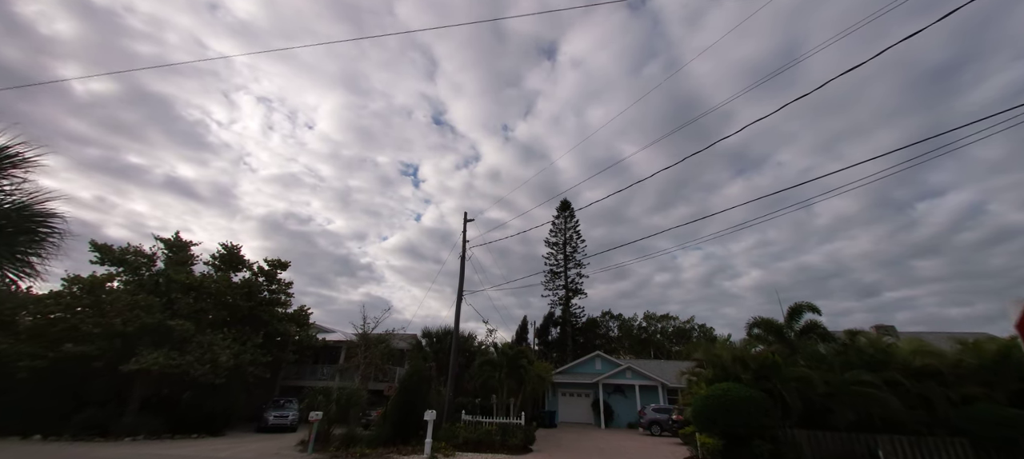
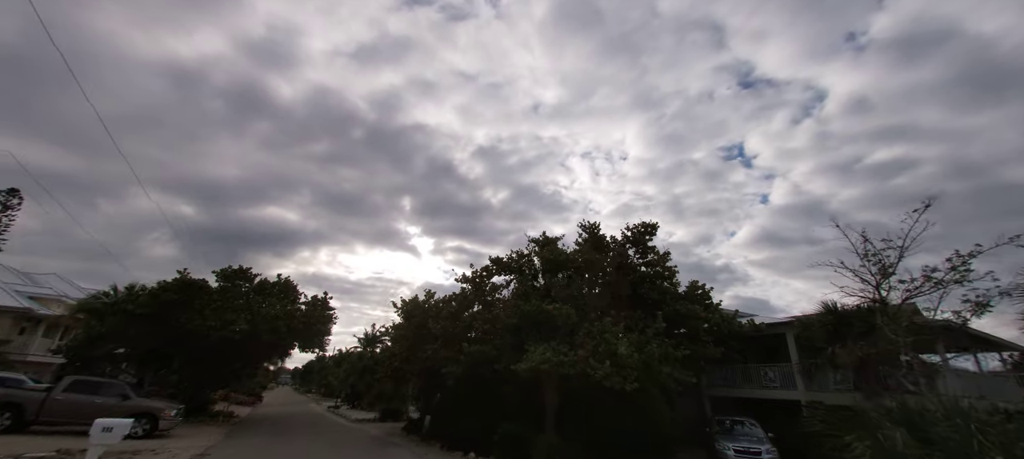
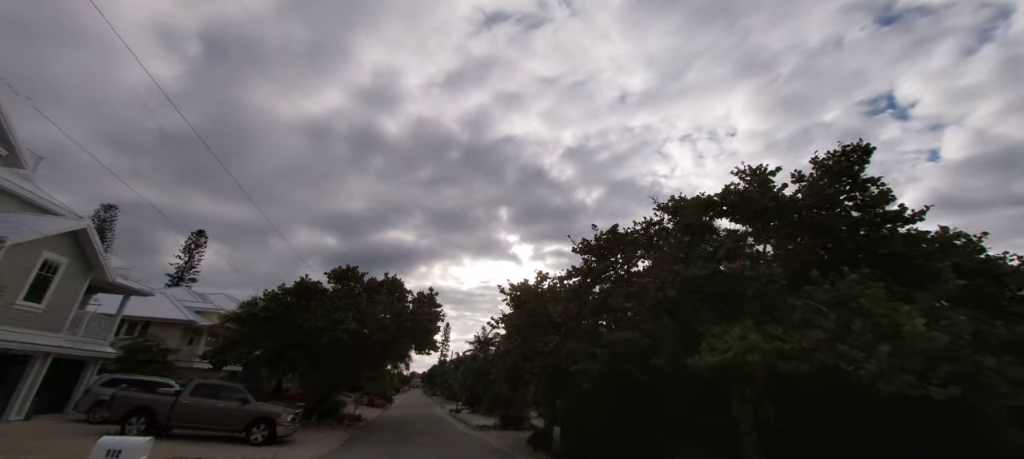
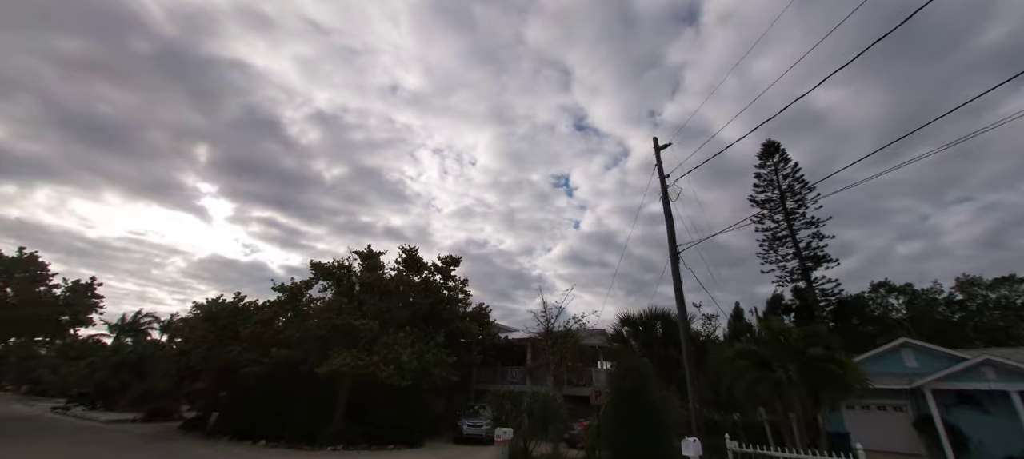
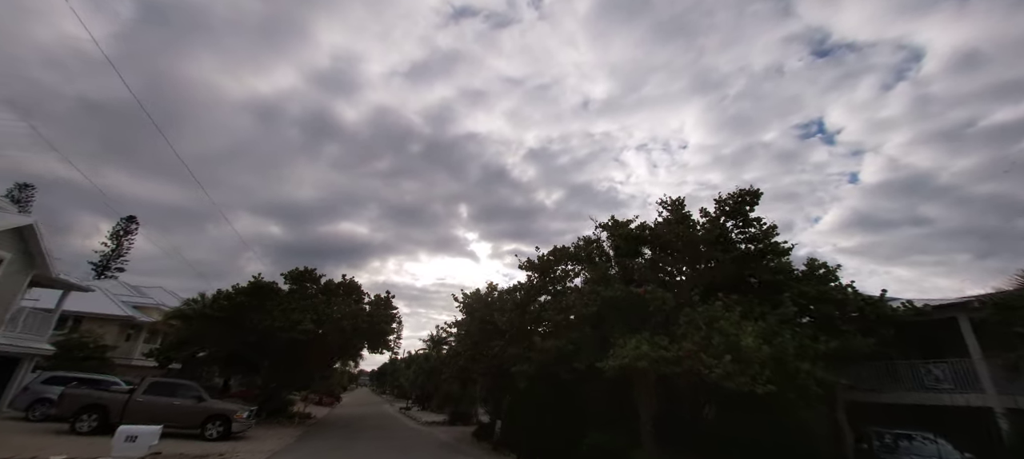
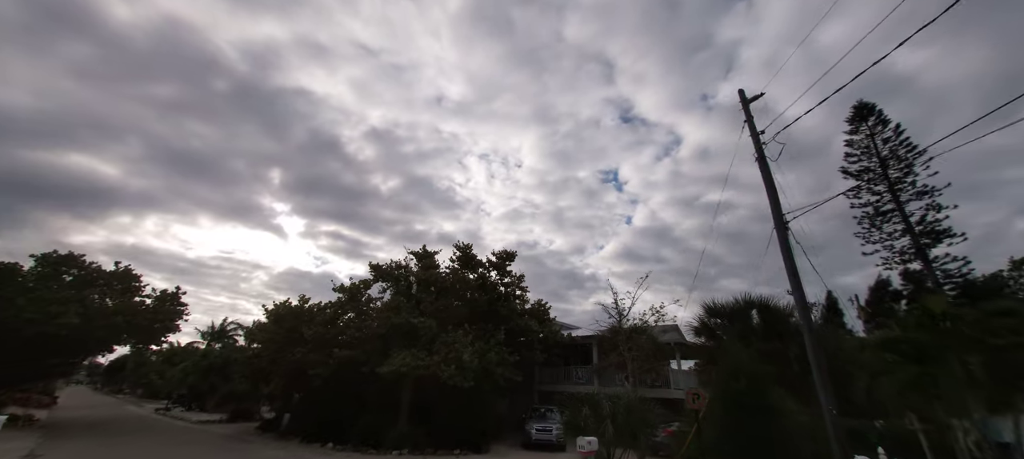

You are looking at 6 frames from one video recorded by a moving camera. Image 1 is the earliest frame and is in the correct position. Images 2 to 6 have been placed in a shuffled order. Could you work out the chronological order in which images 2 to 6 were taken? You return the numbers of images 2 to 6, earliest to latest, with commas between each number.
4, 6, 2, 5, 3
